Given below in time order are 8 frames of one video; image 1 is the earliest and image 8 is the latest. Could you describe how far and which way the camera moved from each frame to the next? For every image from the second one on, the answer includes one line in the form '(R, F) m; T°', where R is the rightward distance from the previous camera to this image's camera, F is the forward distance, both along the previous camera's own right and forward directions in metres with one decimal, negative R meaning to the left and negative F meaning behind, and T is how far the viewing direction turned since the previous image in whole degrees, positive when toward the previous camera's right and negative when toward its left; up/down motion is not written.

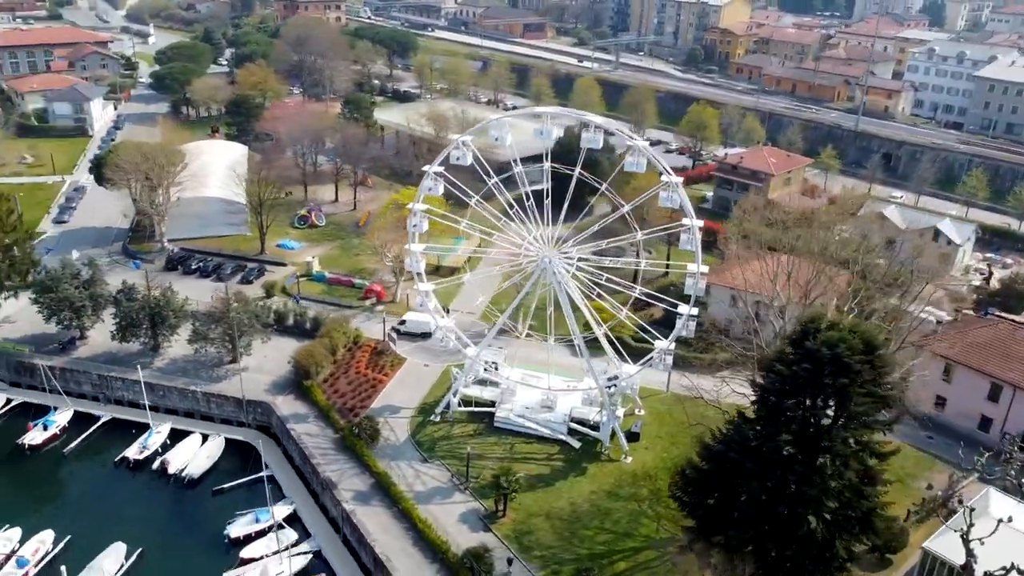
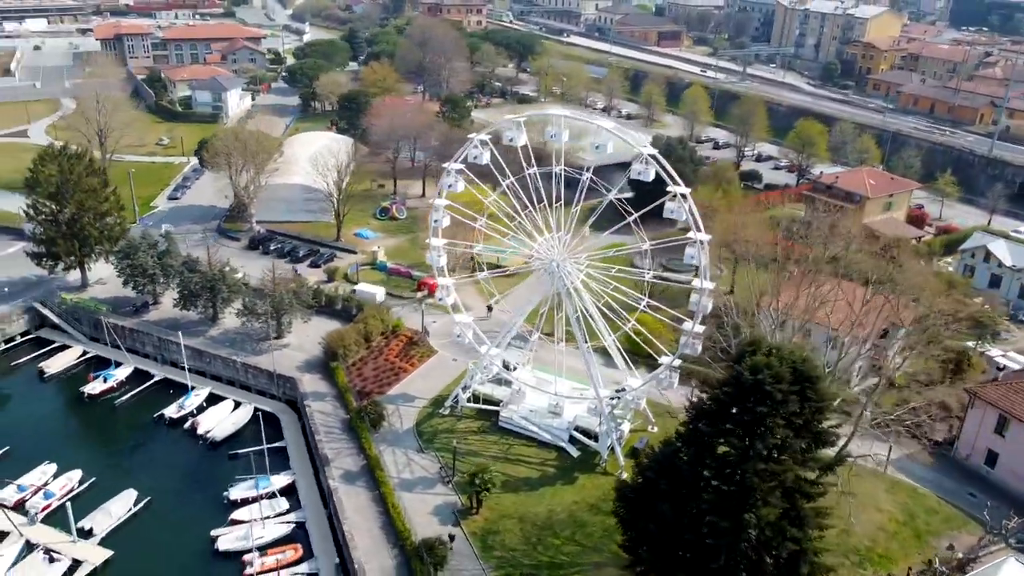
(+3.5, +0.3) m; -11°
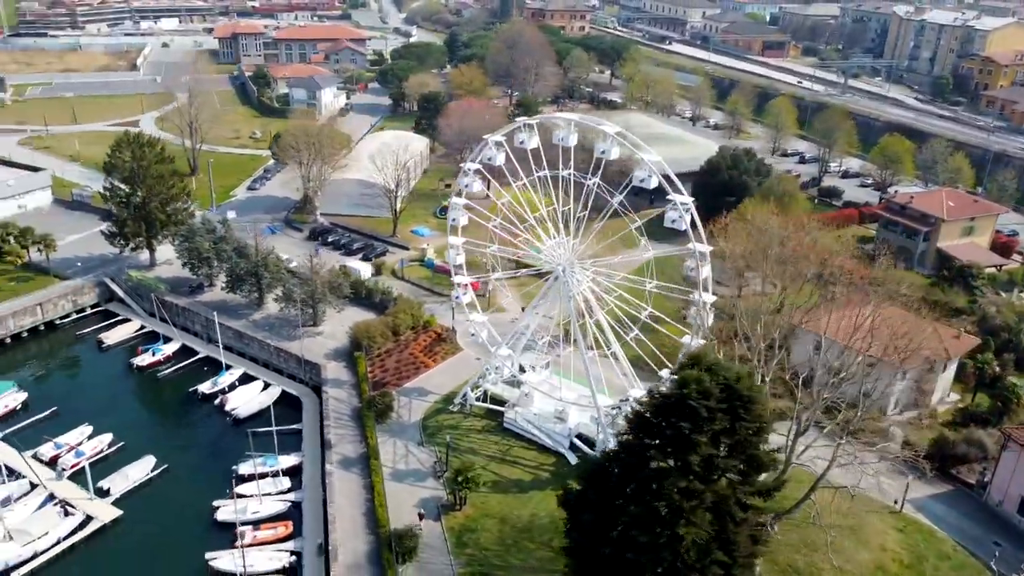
(+2.6, +0.1) m; -8°
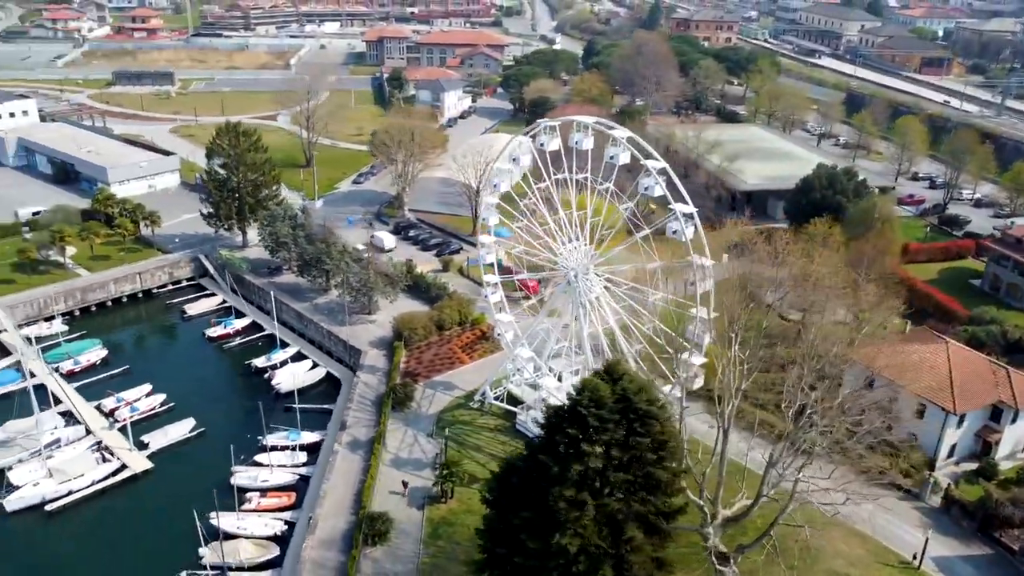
(+3.5, +0.3) m; -11°
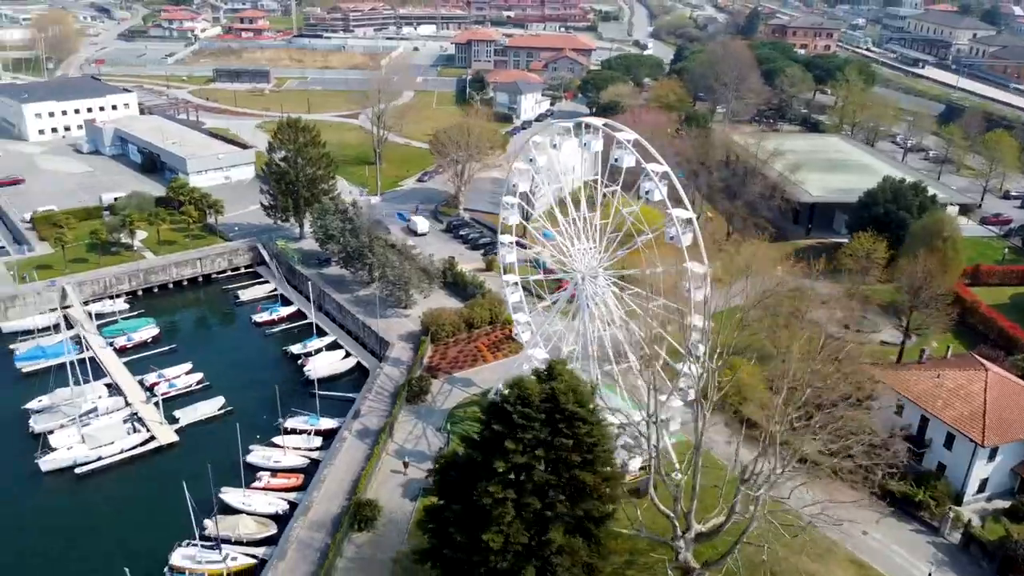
(+2.2, +0.1) m; -7°
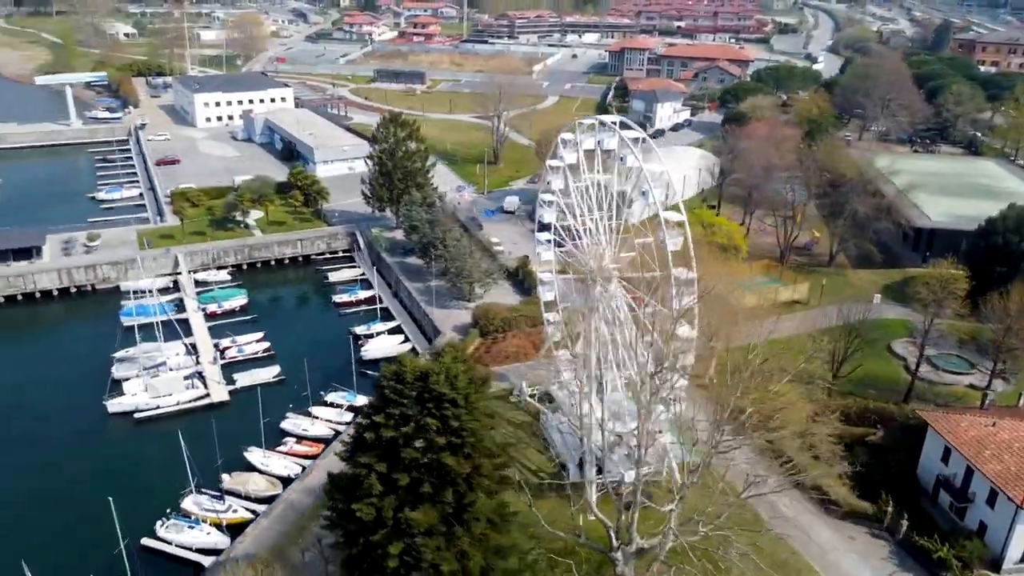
(+3.9, +0.4) m; -12°
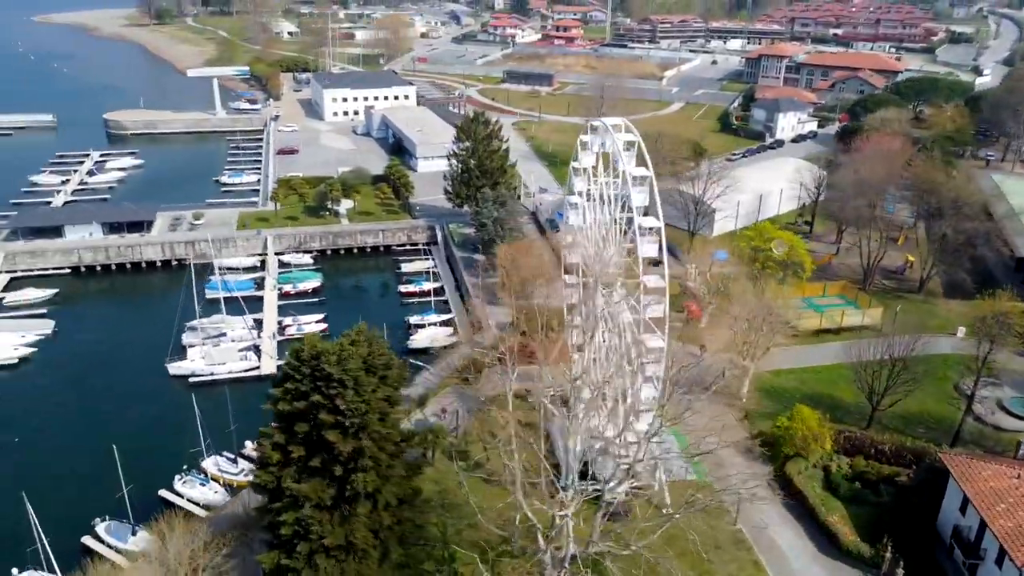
(+3.5, +0.2) m; -11°
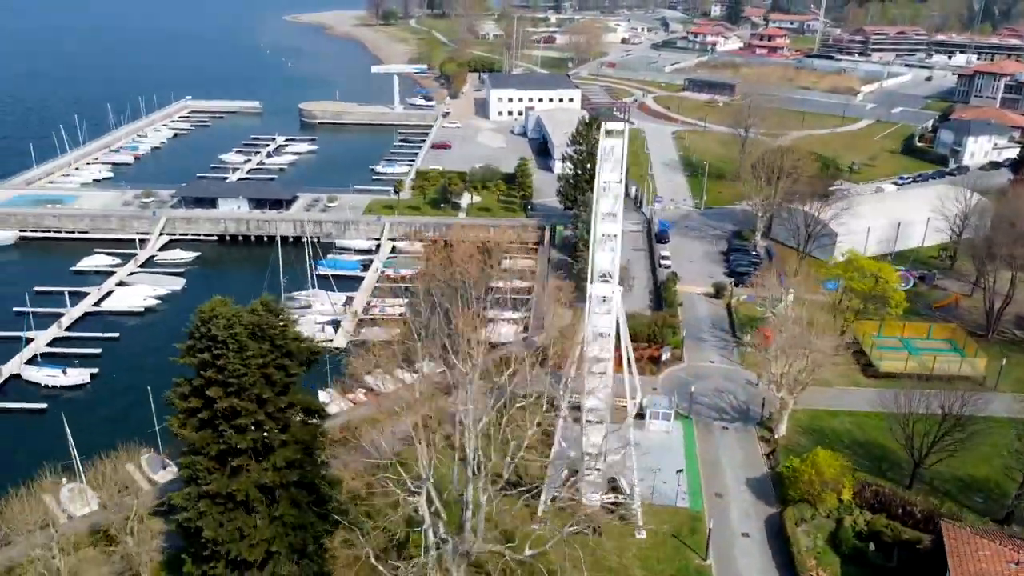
(+4.9, +0.5) m; -15°
